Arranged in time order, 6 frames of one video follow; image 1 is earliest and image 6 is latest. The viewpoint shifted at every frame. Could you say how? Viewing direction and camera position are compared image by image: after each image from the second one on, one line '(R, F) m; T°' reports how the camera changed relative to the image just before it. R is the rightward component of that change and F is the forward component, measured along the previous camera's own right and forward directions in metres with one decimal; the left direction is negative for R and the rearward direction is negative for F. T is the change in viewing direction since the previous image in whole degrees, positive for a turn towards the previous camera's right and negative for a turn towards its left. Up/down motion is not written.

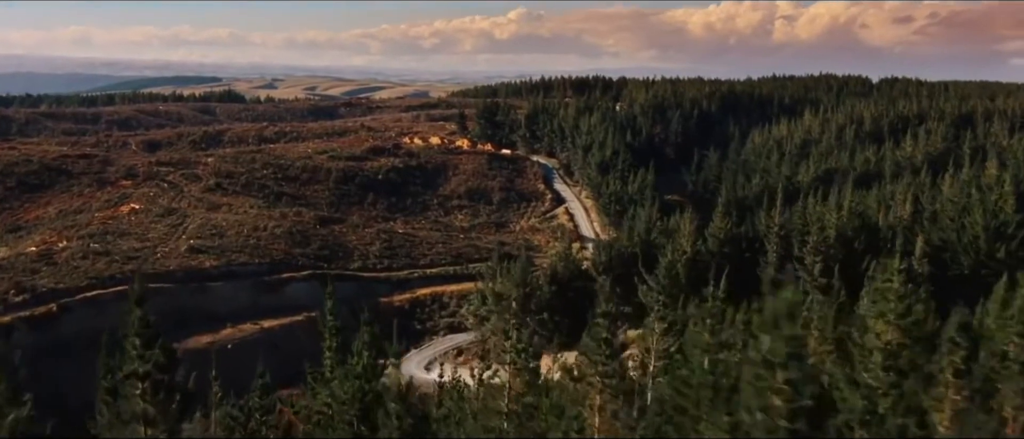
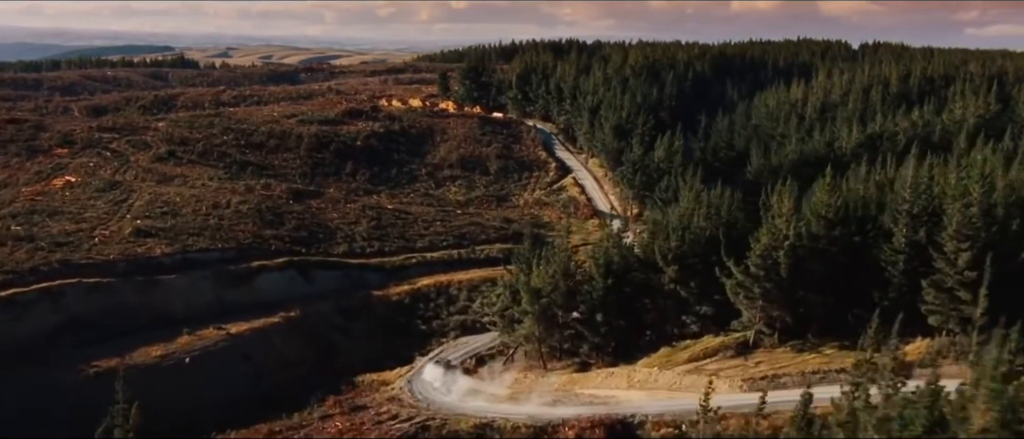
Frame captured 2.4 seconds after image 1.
(-2.3, +10.5) m; +2°
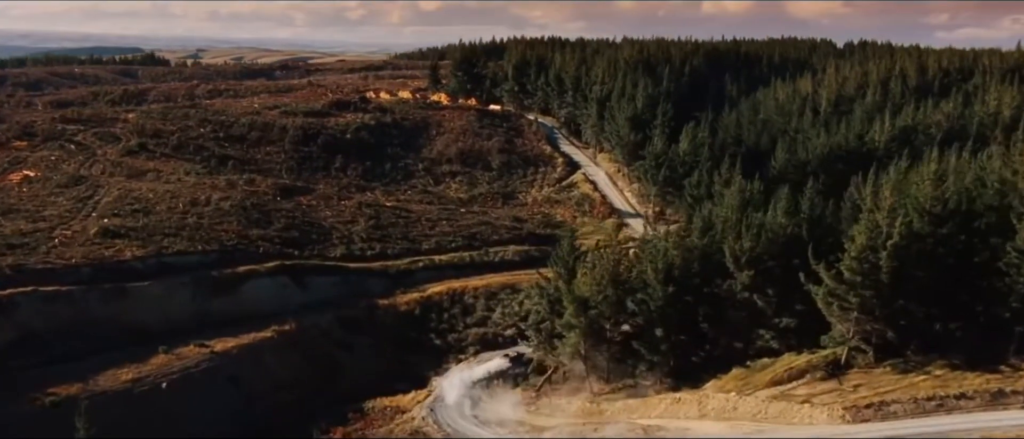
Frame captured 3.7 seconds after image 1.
(-1.6, +5.8) m; +1°
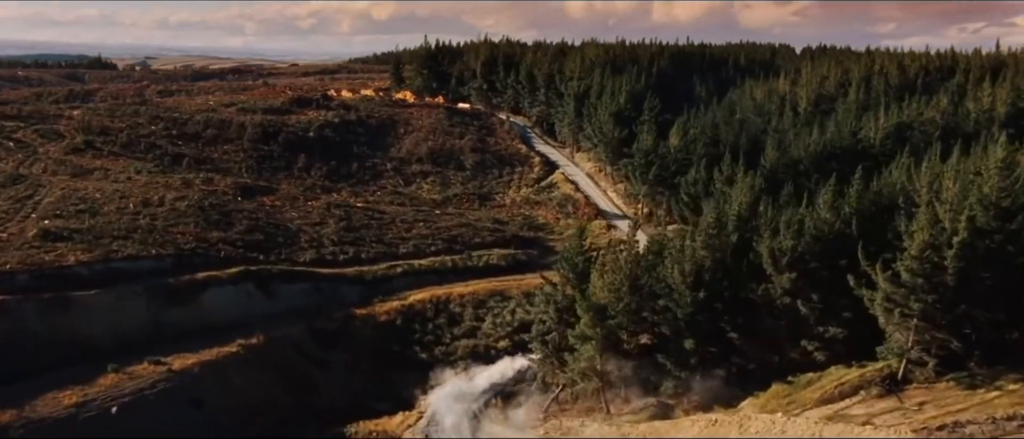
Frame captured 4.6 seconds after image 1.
(-1.1, +4.0) m; +2°
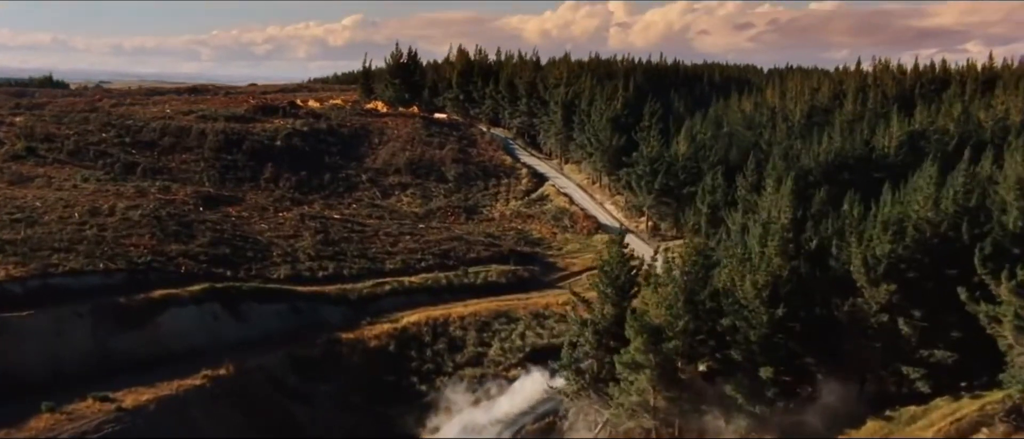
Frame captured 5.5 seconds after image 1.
(-1.2, +5.0) m; +2°
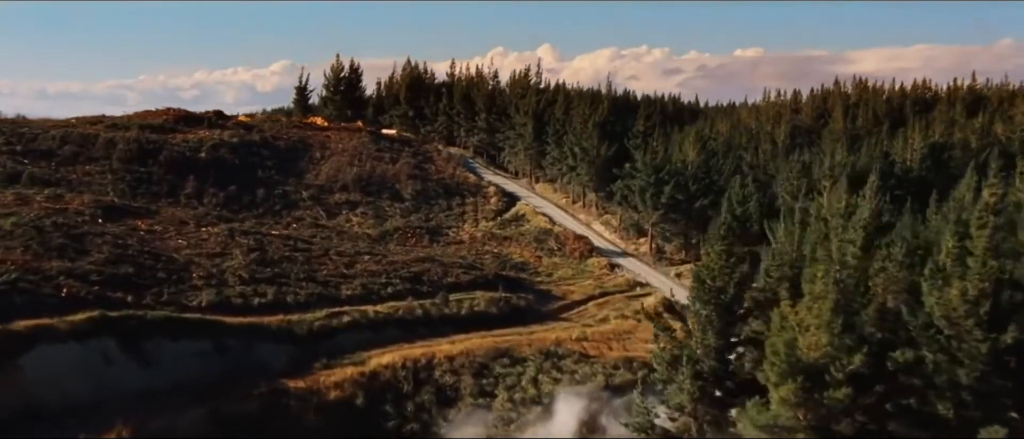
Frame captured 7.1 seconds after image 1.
(-1.4, +8.2) m; +3°
